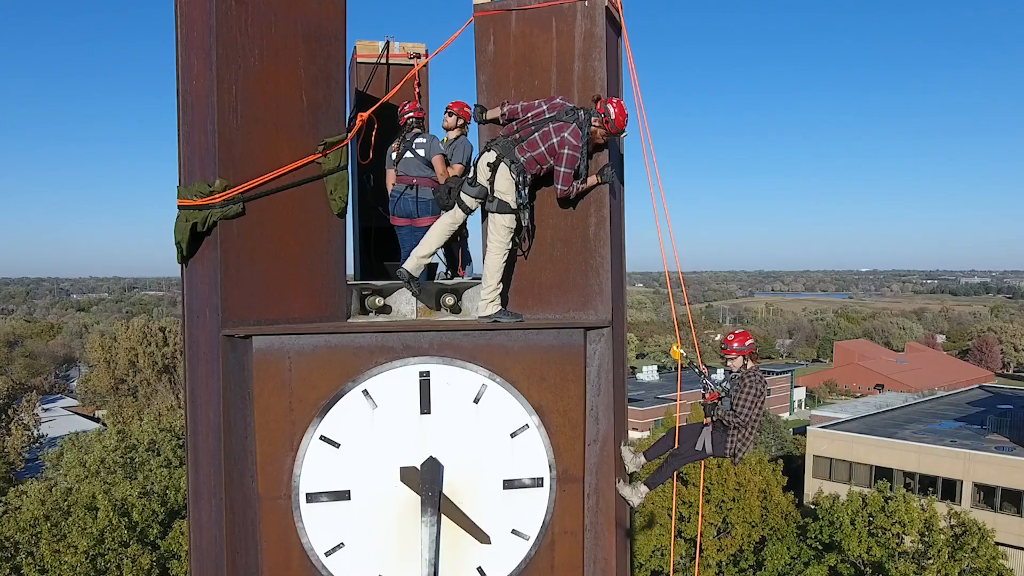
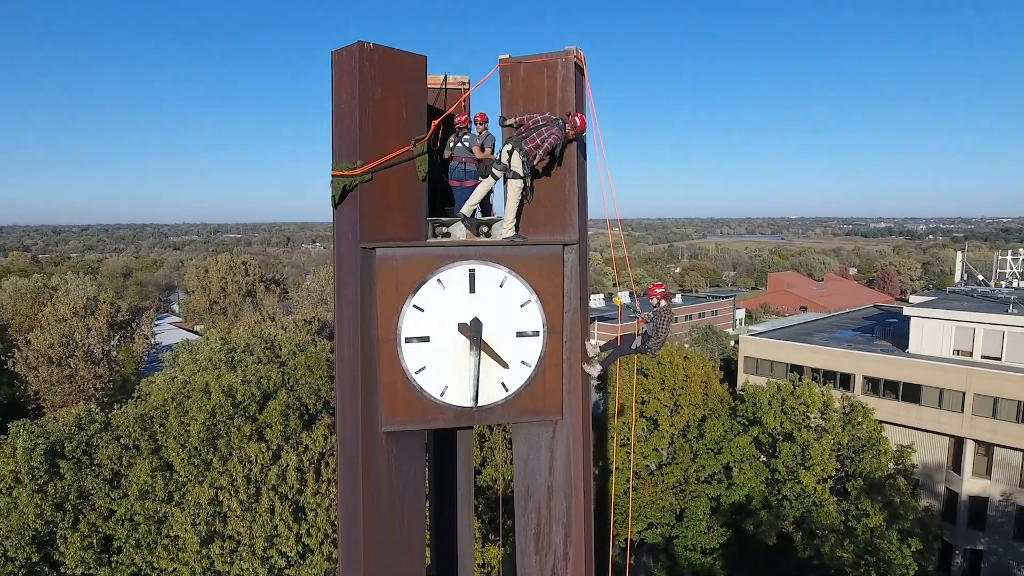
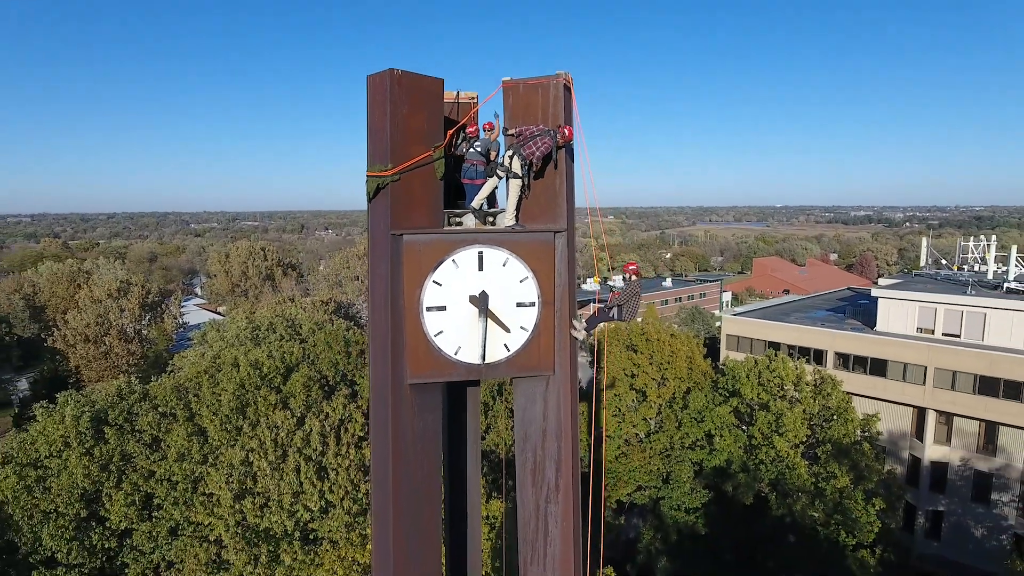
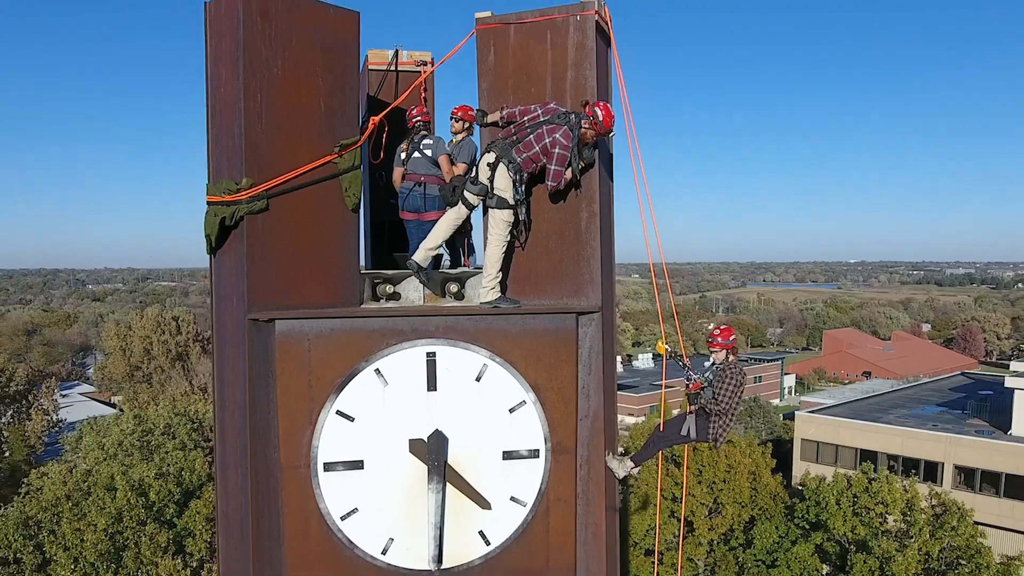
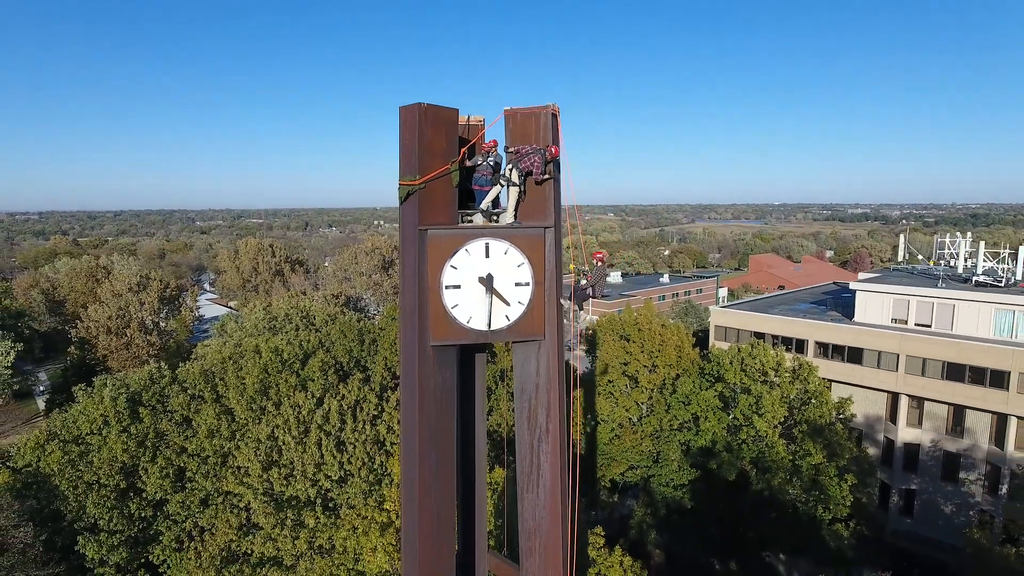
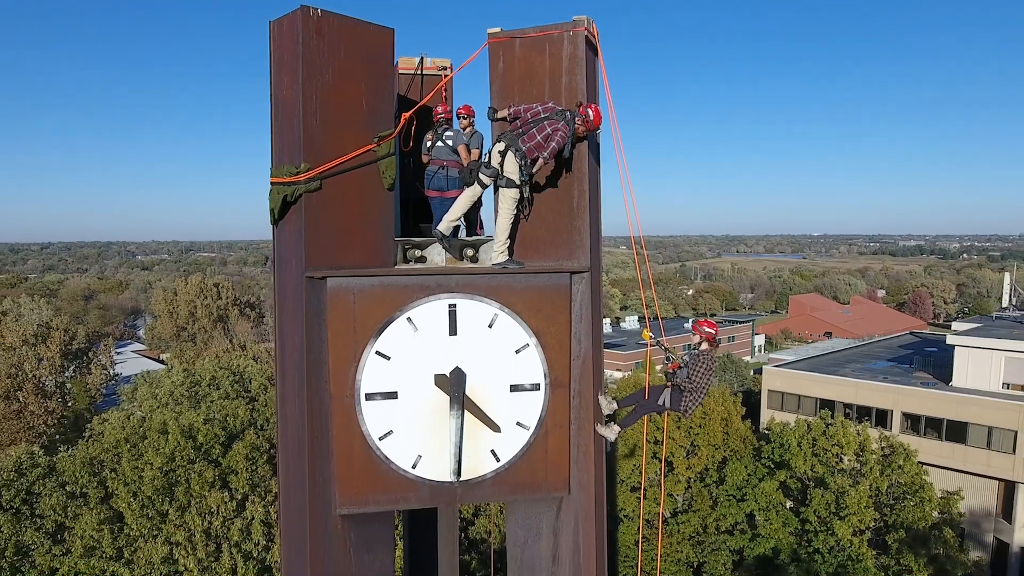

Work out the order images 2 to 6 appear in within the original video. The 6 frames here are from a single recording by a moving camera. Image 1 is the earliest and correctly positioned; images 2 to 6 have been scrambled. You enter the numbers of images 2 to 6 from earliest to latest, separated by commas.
4, 6, 2, 3, 5
